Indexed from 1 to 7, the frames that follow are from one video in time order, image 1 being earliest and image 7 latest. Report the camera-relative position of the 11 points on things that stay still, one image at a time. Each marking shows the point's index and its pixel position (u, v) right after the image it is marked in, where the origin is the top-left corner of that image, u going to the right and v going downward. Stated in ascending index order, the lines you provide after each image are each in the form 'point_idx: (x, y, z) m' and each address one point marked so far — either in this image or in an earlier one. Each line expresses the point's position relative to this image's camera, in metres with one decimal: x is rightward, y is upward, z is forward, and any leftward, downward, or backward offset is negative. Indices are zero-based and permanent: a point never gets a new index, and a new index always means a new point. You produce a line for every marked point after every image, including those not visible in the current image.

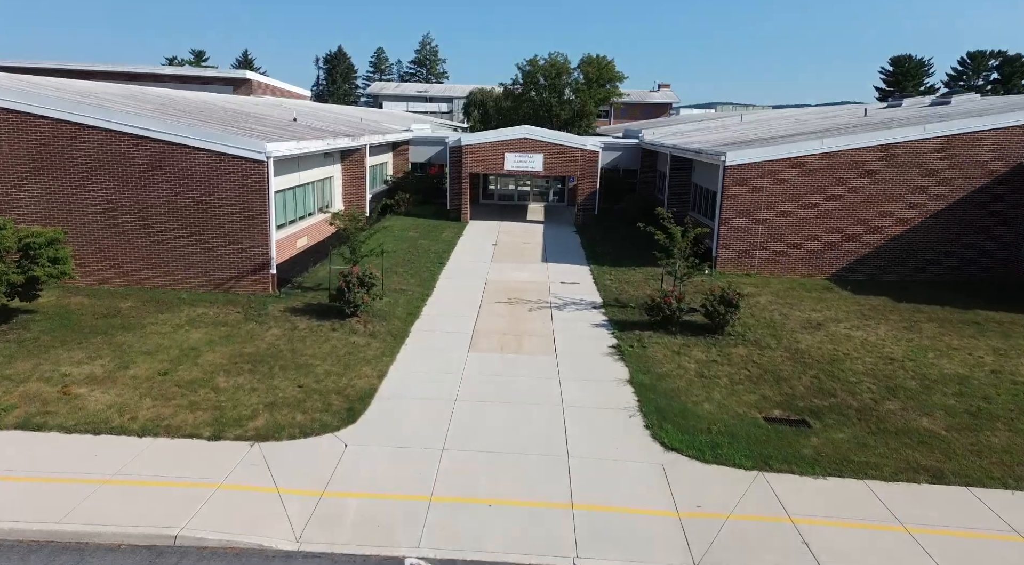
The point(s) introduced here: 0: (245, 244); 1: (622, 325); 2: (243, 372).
0: (-6.2, +0.9, +15.3) m
1: (+2.5, -0.9, +14.7) m
2: (-4.6, -1.5, +11.2) m
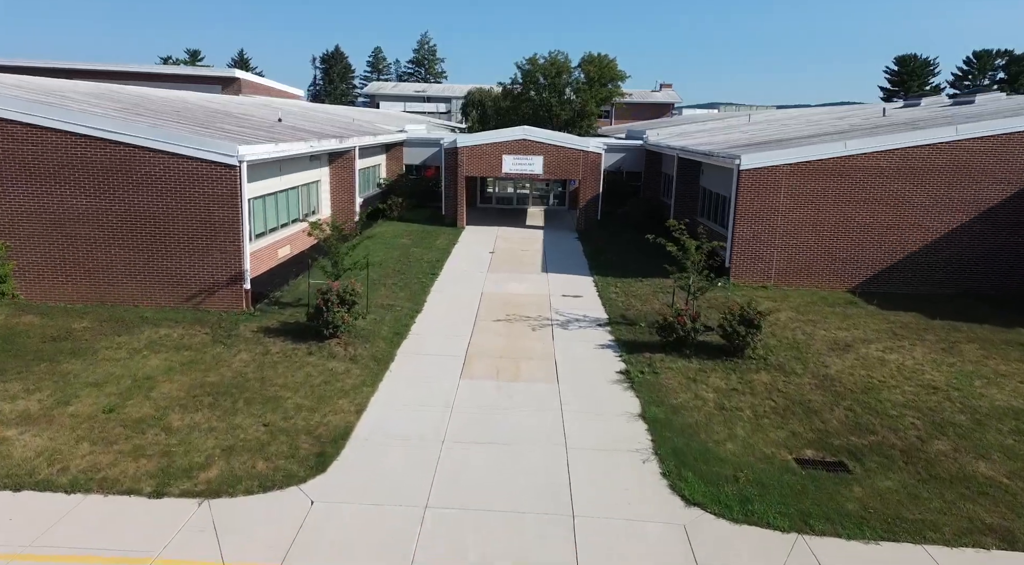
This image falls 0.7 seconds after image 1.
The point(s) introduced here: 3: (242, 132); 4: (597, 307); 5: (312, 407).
0: (-6.3, +0.6, +13.9) m
1: (+2.4, -1.3, +13.3) m
2: (-4.6, -1.9, +9.8) m
3: (-7.0, +3.9, +17.2) m
4: (+2.1, -0.6, +16.0) m
5: (-3.1, -1.9, +10.1) m
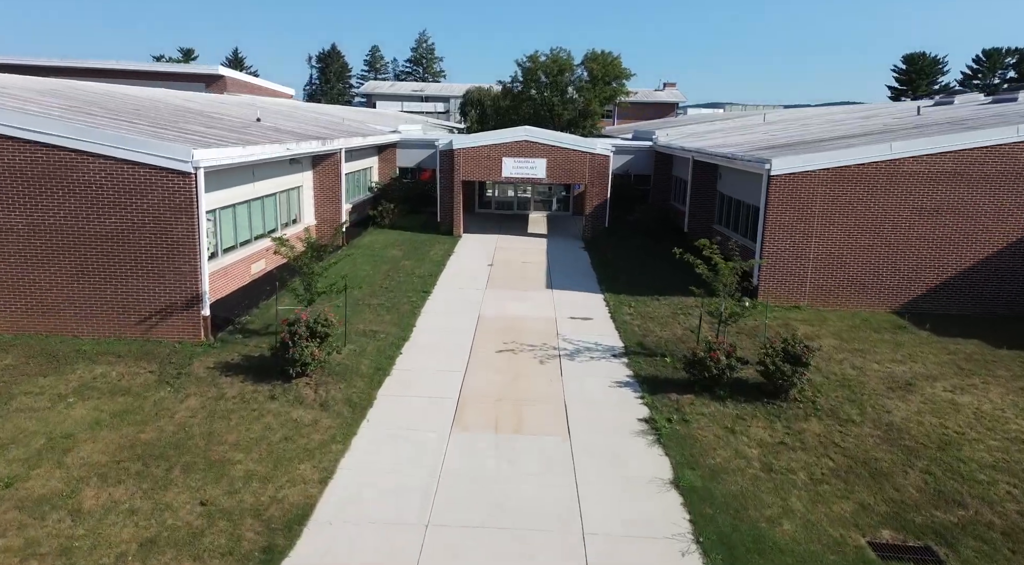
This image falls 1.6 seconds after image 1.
0: (-6.3, +0.1, +12.0) m
1: (+2.4, -1.7, +11.3) m
2: (-4.6, -2.3, +7.8) m
3: (-7.0, +3.4, +15.2) m
4: (+2.1, -1.1, +14.0) m
5: (-3.1, -2.4, +8.2) m
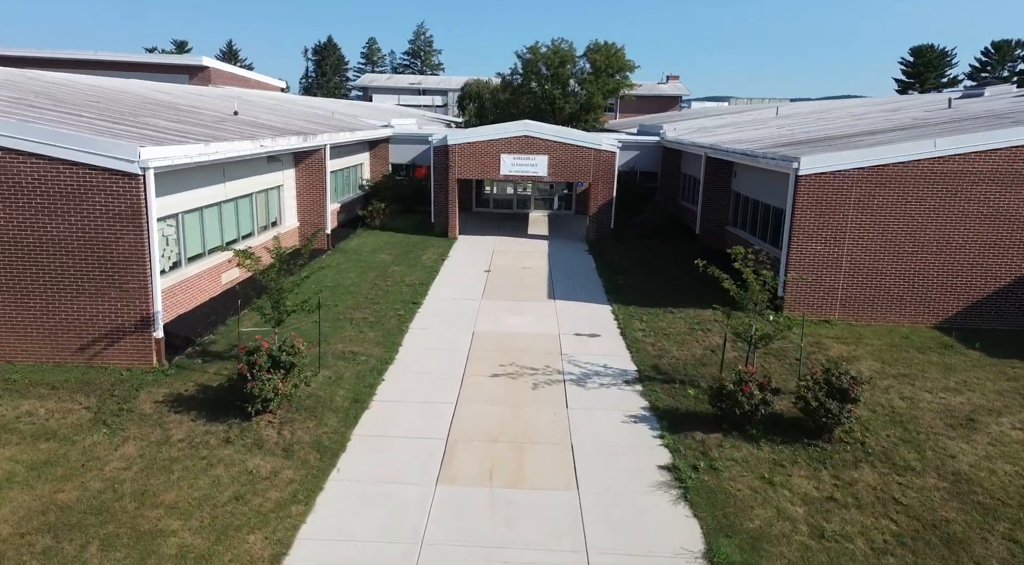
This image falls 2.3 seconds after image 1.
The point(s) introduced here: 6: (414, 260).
0: (-6.3, -0.2, +10.4) m
1: (+2.4, -2.0, +9.8) m
2: (-4.6, -2.6, +6.3) m
3: (-7.0, +3.2, +13.6) m
4: (+2.0, -1.3, +12.4) m
5: (-3.1, -2.7, +6.6) m
6: (-2.9, +0.7, +19.3) m
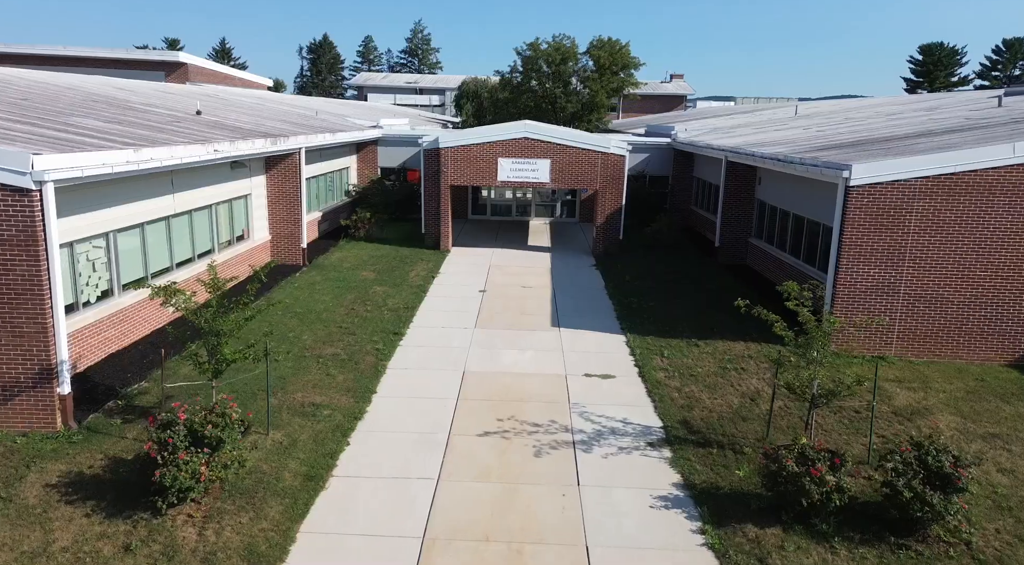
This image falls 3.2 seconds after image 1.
0: (-6.3, -0.7, +8.2) m
1: (+2.4, -2.6, +7.6) m
2: (-4.7, -3.2, +4.1) m
3: (-7.1, +2.7, +11.5) m
4: (+2.0, -1.9, +10.3) m
5: (-3.1, -3.2, +4.5) m
6: (-2.9, +0.1, +17.1) m
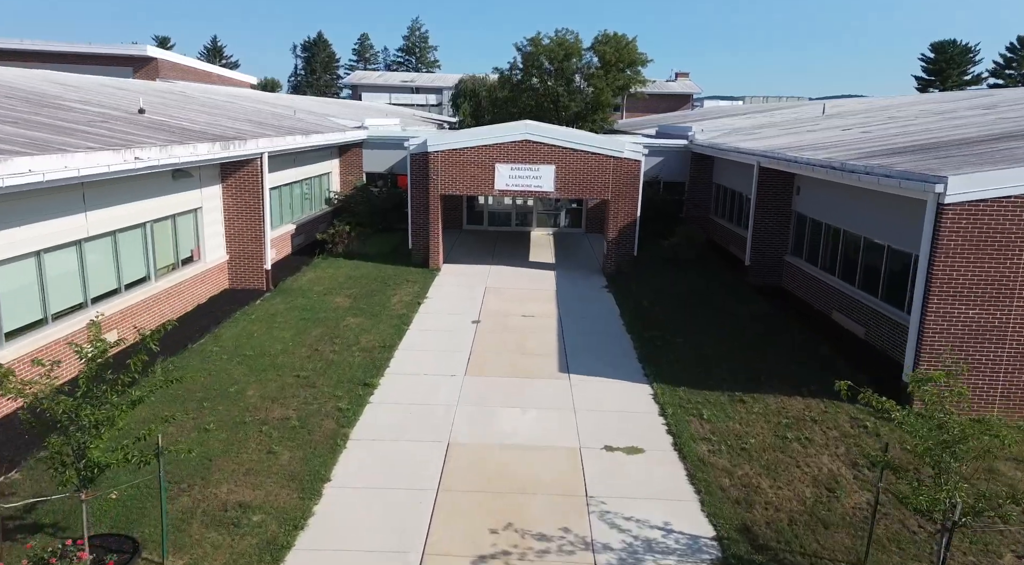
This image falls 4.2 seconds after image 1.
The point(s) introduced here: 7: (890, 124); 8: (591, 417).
0: (-6.3, -1.4, +5.7) m
1: (+2.3, -3.2, +5.1) m
2: (-4.7, -3.8, +1.6) m
3: (-7.1, +2.0, +8.9) m
4: (+2.0, -2.5, +7.7) m
5: (-3.1, -3.8, +1.9) m
6: (-2.9, -0.5, +14.5) m
7: (+10.6, +4.5, +18.5) m
8: (+1.2, -2.0, +9.8) m
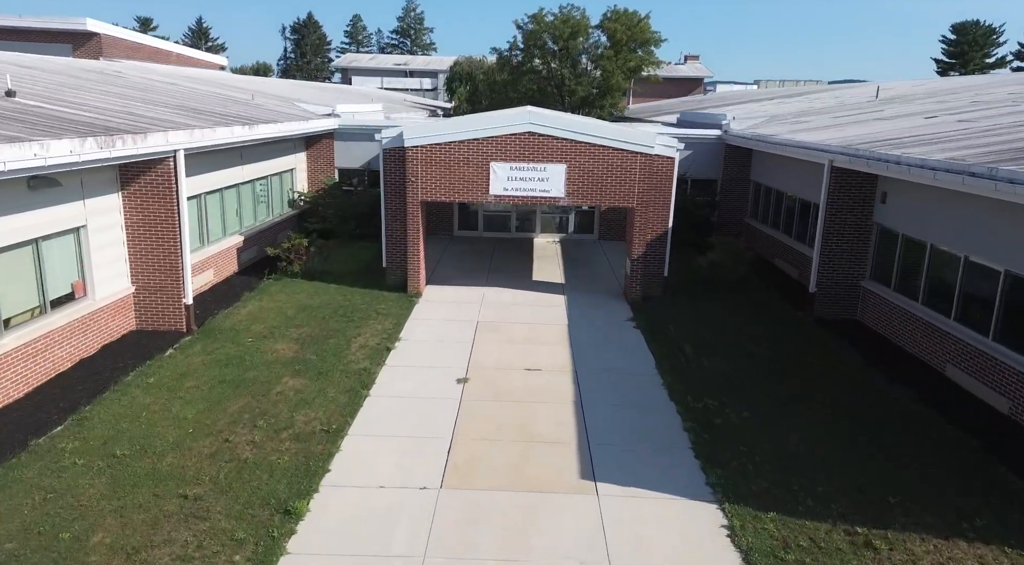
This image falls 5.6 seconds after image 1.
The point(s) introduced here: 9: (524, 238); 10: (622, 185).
0: (-6.4, -2.2, +2.0) m
1: (+2.3, -4.1, +1.4) m
2: (-4.7, -4.7, -2.1) m
3: (-7.1, +1.2, +5.2) m
4: (+2.0, -3.3, +4.1) m
5: (-3.1, -4.8, -1.7) m
6: (-2.9, -1.2, +10.9) m
7: (+10.6, +3.9, +14.7) m
8: (+1.2, -2.7, +6.1) m
9: (+0.5, +1.4, +19.8) m
10: (+2.4, +2.2, +14.5) m
